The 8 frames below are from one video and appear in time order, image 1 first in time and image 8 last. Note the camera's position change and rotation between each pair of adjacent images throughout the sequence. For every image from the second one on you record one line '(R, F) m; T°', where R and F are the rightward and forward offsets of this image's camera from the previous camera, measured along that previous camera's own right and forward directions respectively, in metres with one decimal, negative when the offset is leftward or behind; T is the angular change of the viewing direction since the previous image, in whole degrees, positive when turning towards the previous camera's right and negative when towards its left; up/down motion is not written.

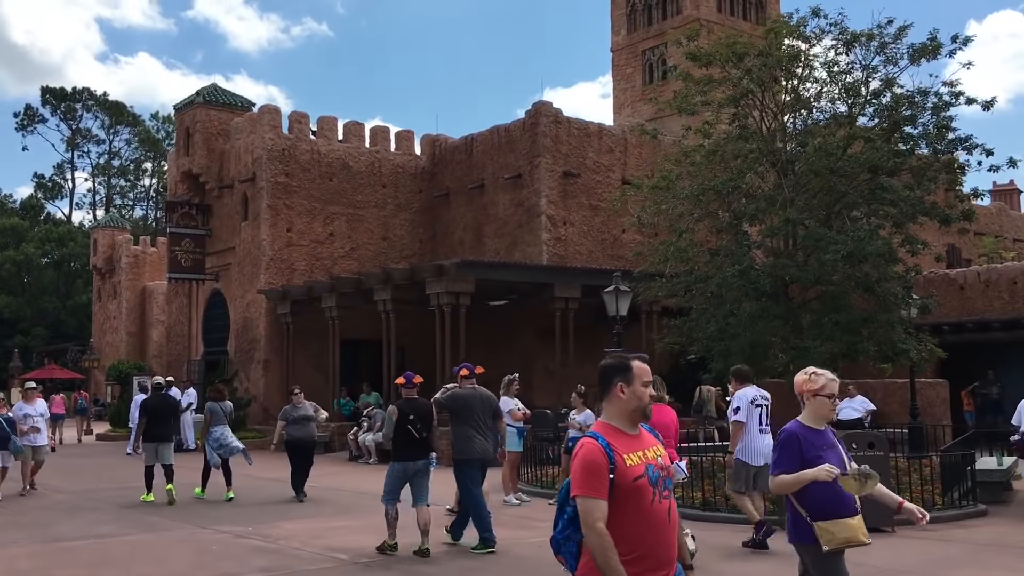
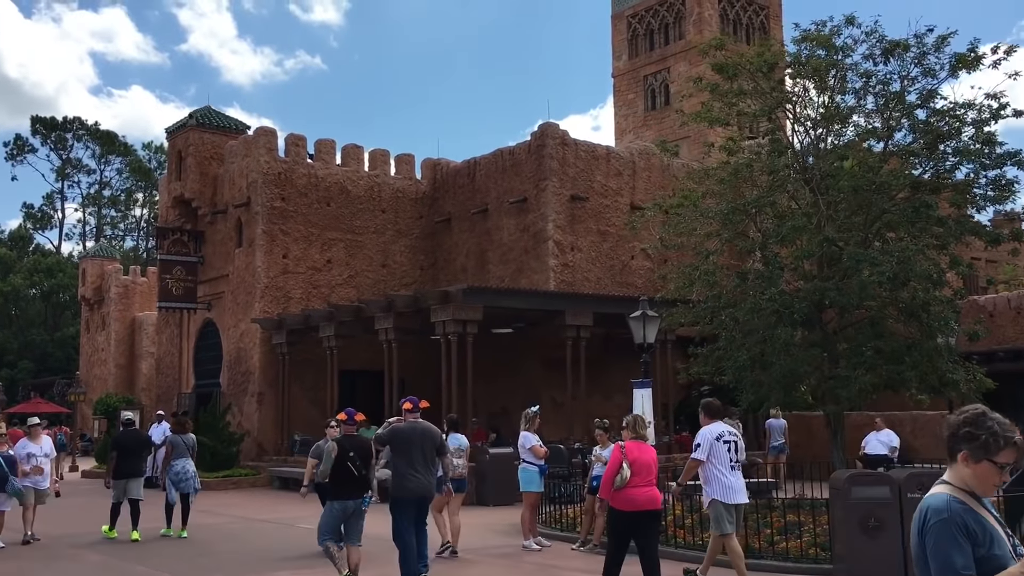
(-0.3, +1.0) m; 0°
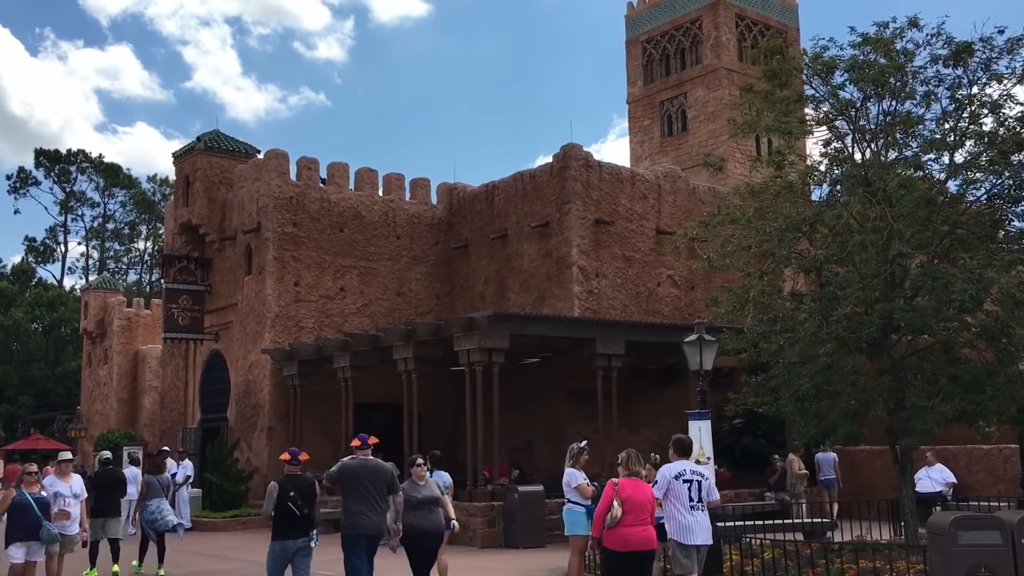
(-0.5, +1.1) m; 0°
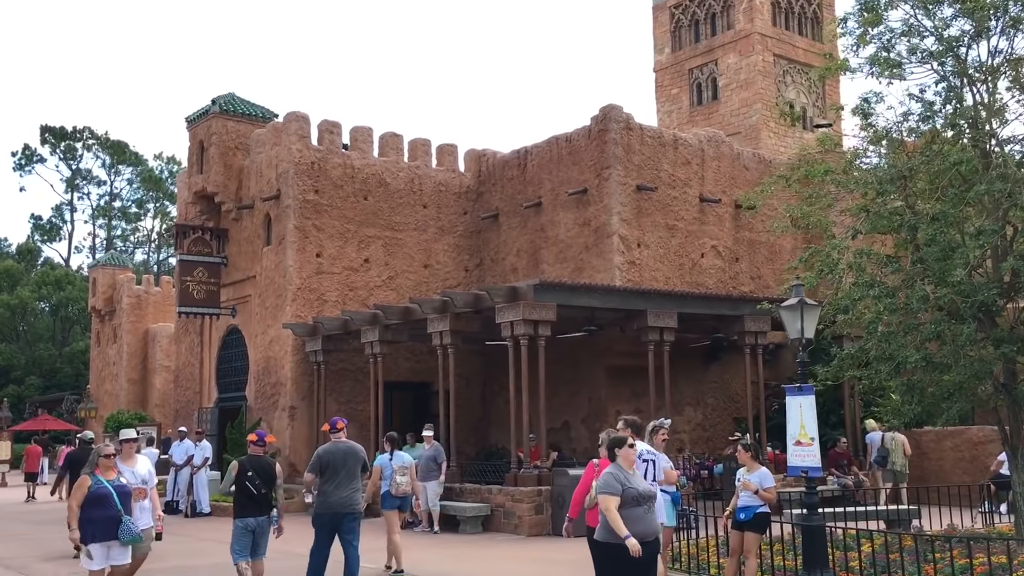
(-0.7, +1.3) m; 0°
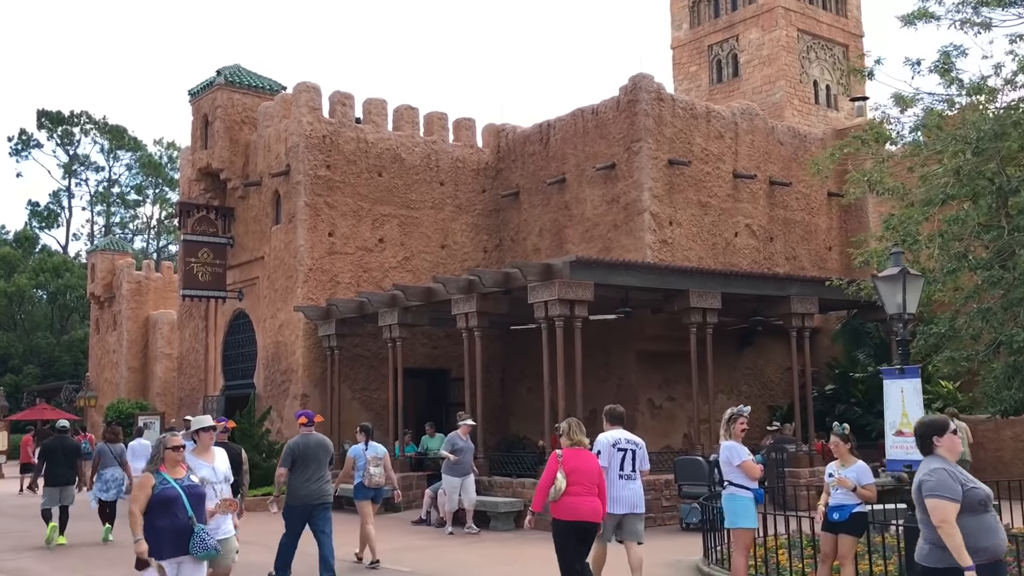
(-0.5, +1.2) m; 0°
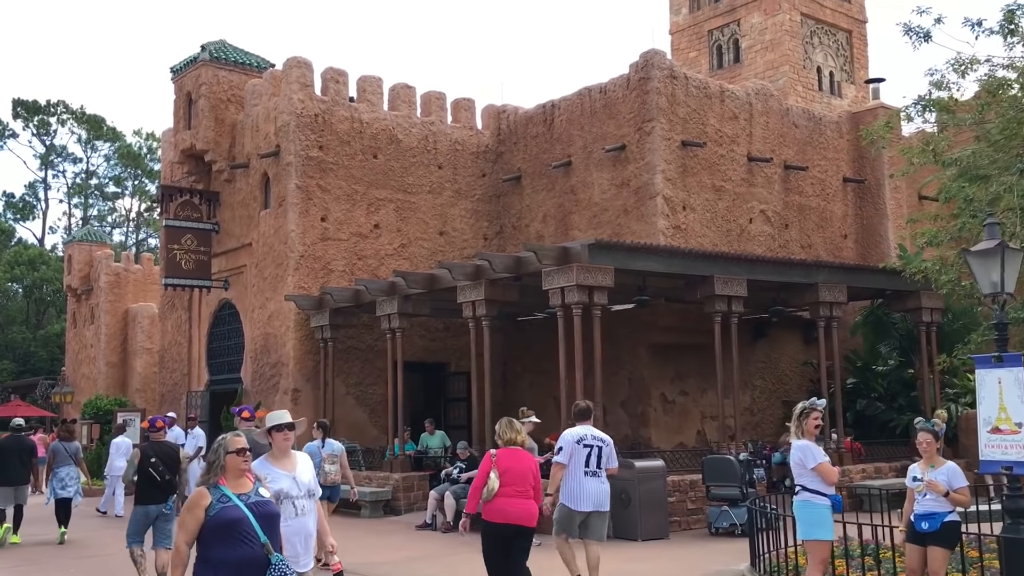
(-0.4, +1.1) m; +1°
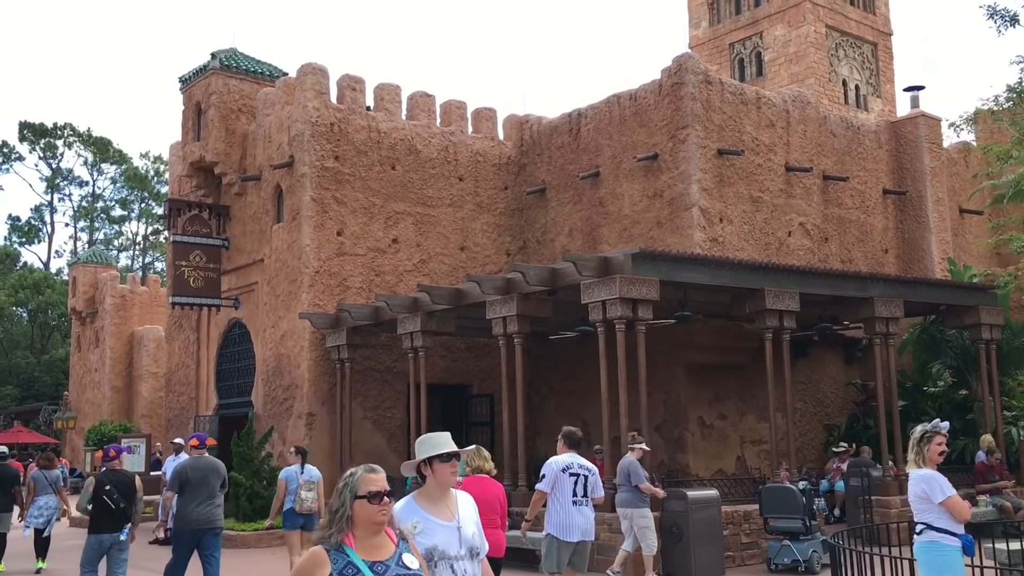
(-0.4, +1.0) m; 0°
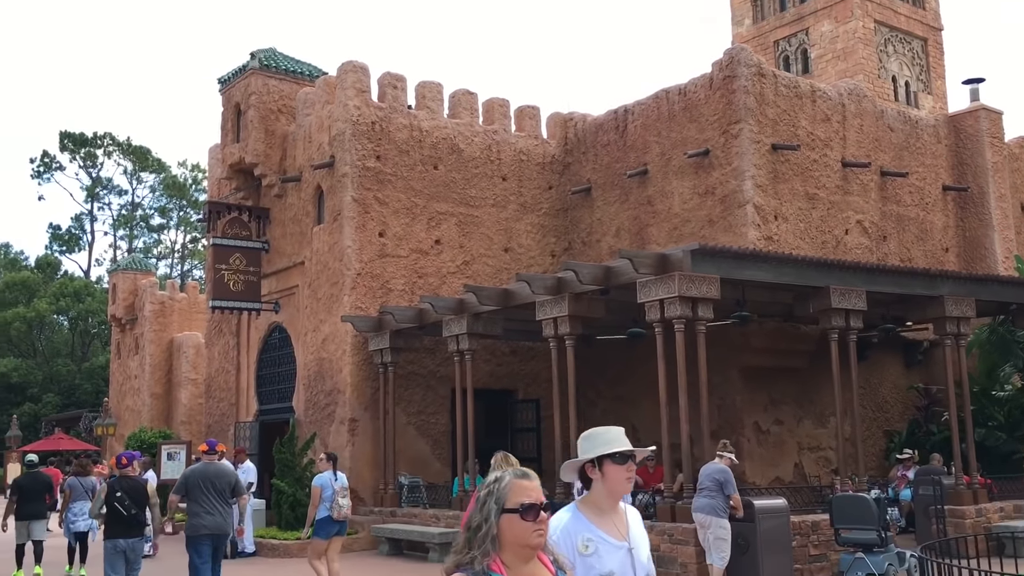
(-0.2, +0.5) m; -2°
